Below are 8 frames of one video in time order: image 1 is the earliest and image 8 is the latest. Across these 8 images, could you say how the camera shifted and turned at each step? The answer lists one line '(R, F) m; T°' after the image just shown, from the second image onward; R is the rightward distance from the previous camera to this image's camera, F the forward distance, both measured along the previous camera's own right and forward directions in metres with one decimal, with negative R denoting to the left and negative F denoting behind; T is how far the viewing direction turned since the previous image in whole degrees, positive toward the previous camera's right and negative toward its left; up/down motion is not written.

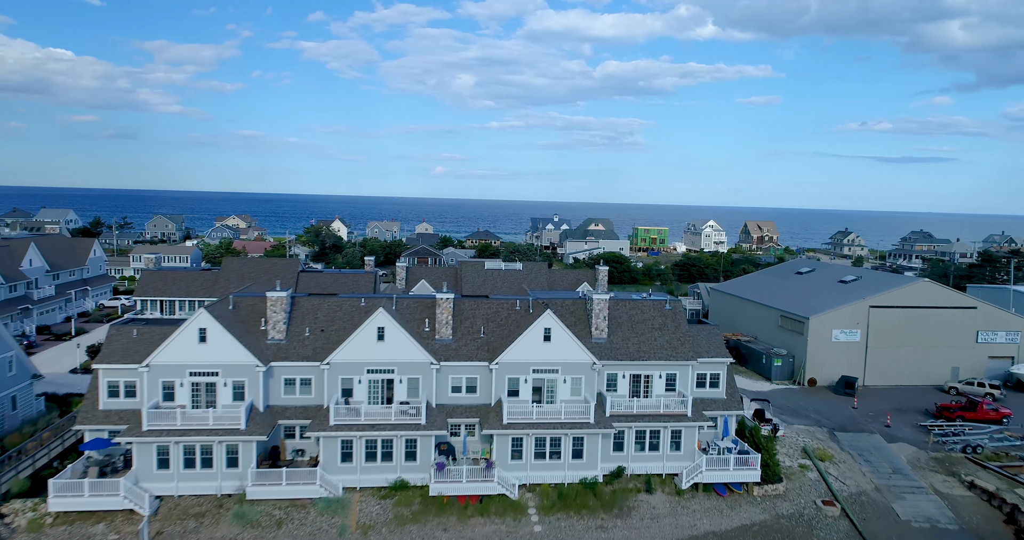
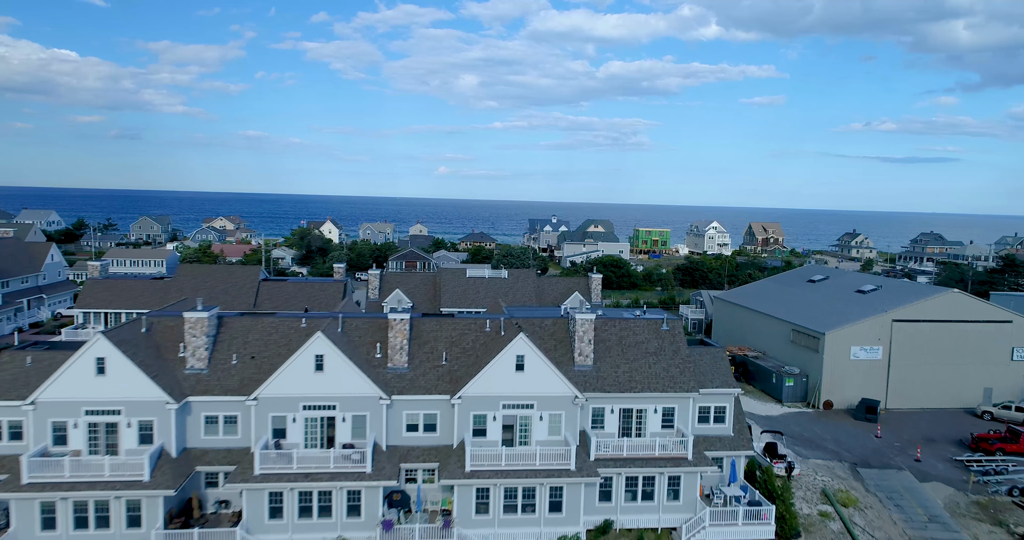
(+0.8, +2.8) m; 0°
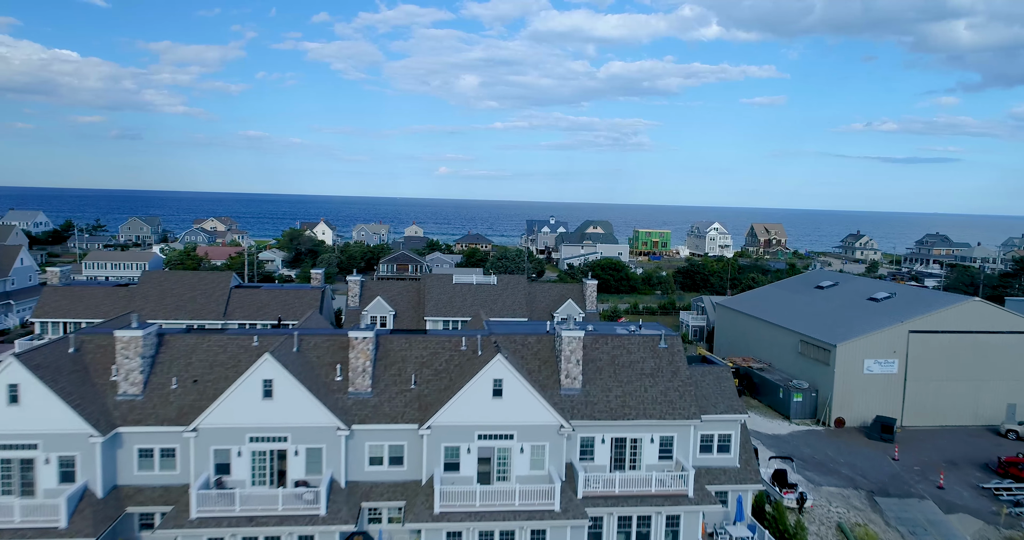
(+0.4, +1.7) m; 0°
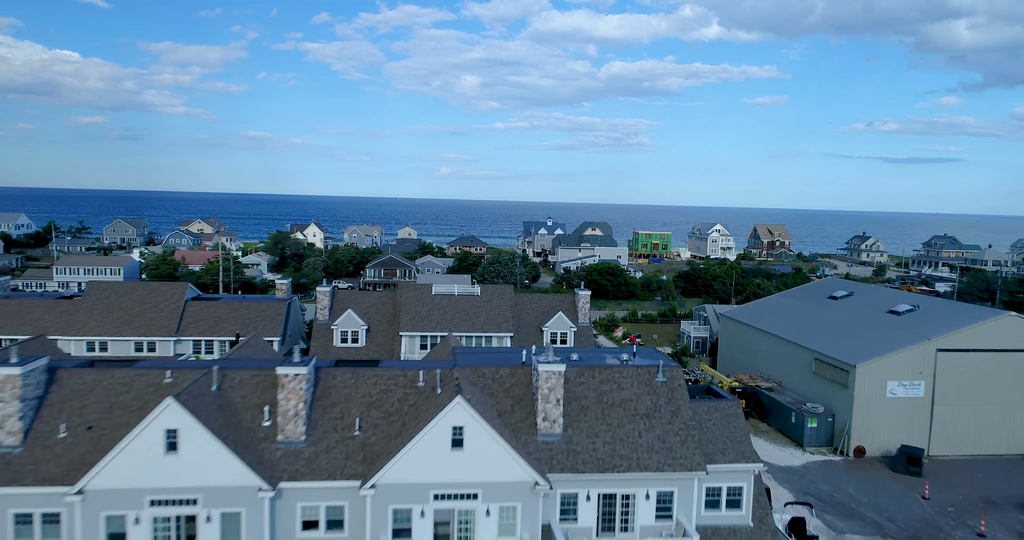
(+0.5, +2.3) m; 0°
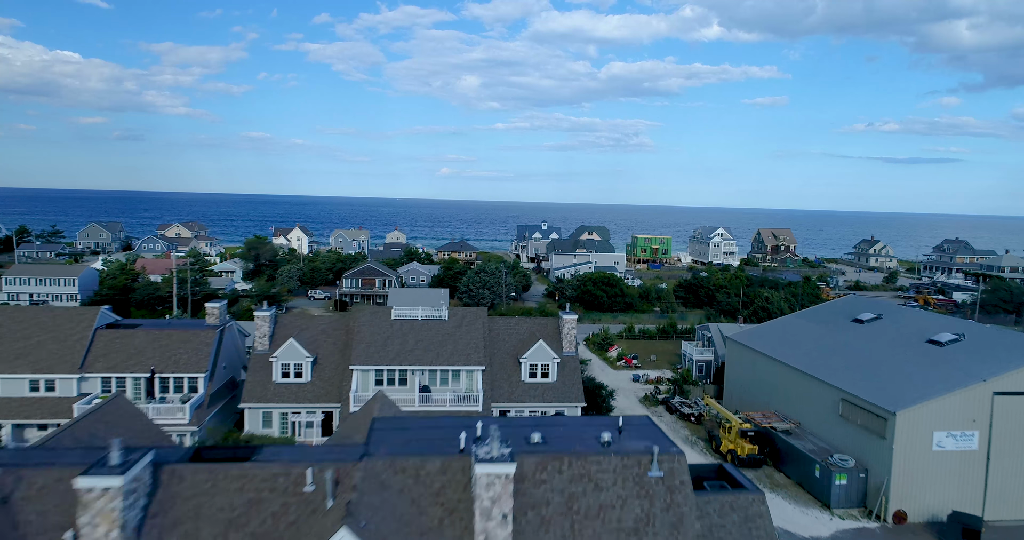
(+0.8, +3.6) m; 0°
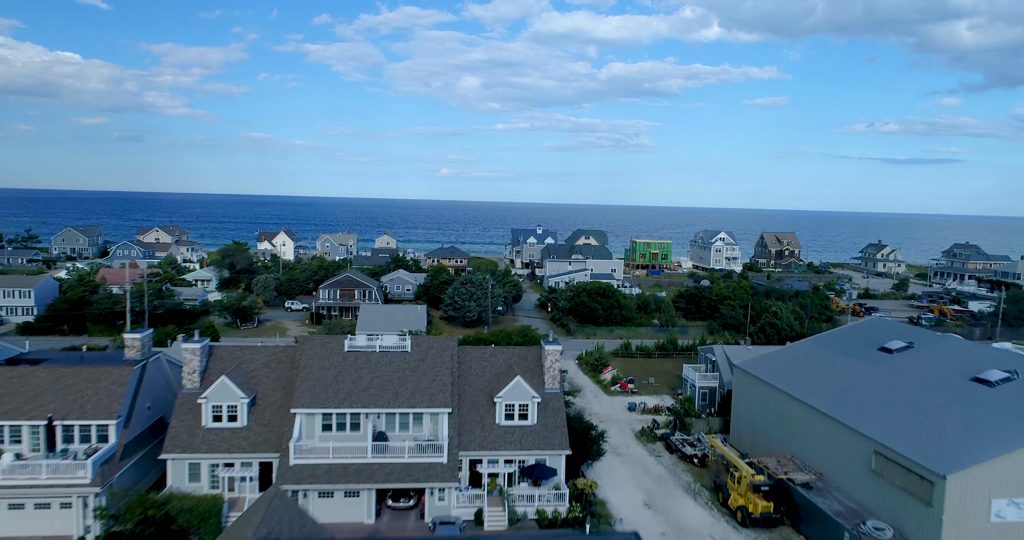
(+0.7, +3.0) m; 0°
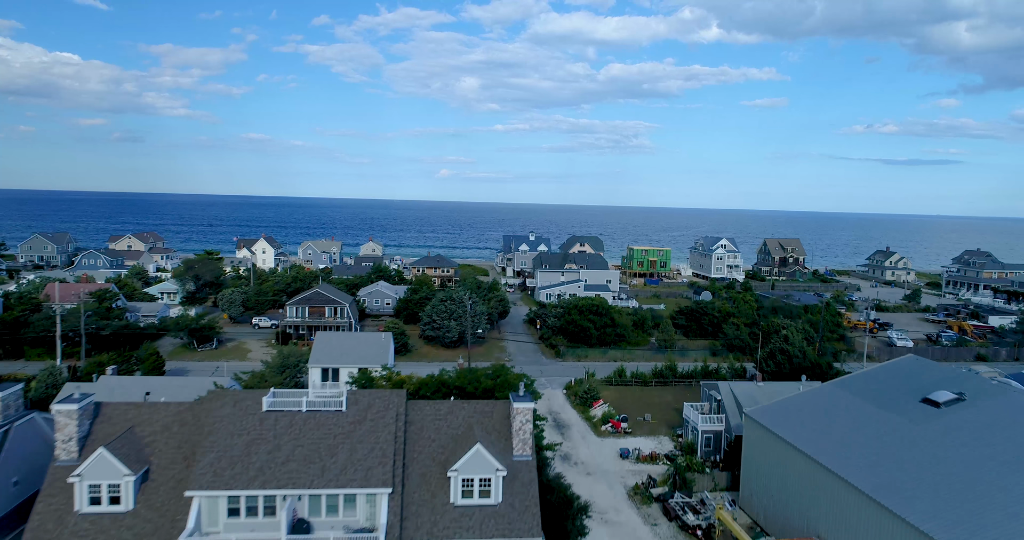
(+0.8, +3.6) m; 0°
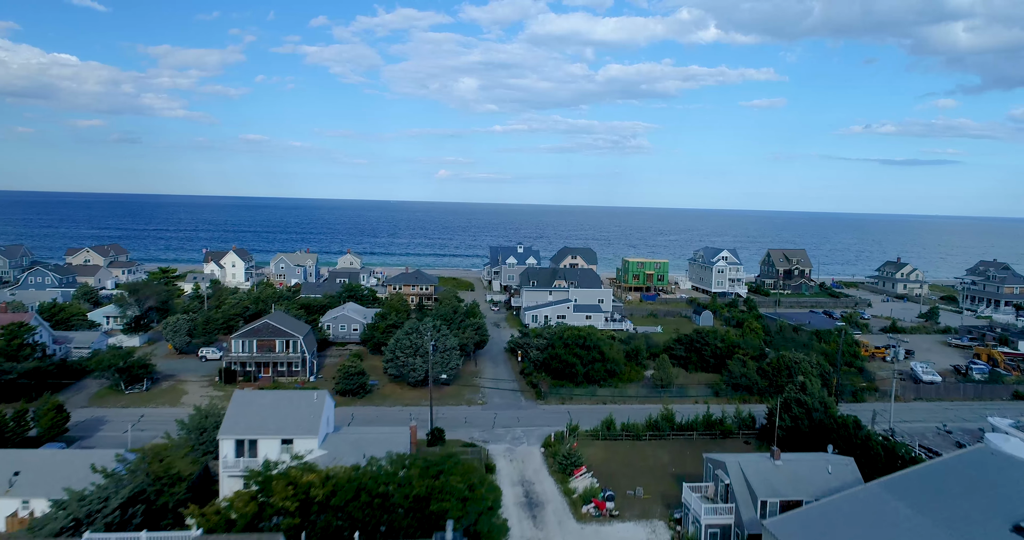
(+1.1, +4.7) m; 0°
